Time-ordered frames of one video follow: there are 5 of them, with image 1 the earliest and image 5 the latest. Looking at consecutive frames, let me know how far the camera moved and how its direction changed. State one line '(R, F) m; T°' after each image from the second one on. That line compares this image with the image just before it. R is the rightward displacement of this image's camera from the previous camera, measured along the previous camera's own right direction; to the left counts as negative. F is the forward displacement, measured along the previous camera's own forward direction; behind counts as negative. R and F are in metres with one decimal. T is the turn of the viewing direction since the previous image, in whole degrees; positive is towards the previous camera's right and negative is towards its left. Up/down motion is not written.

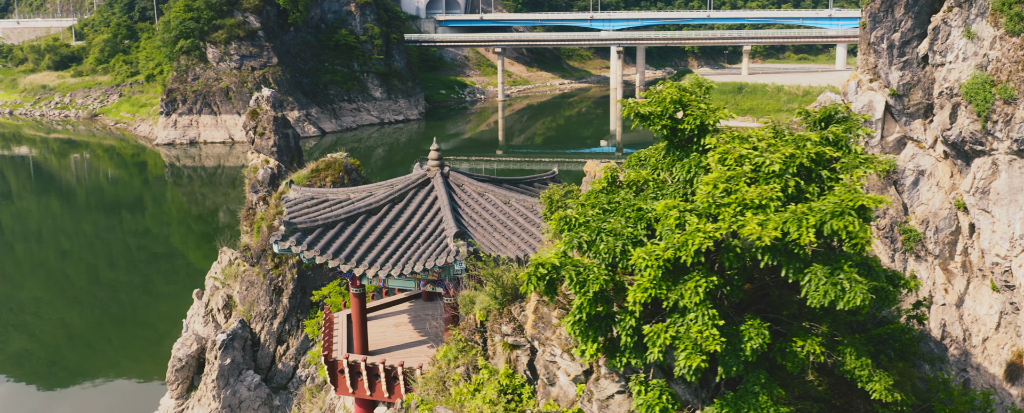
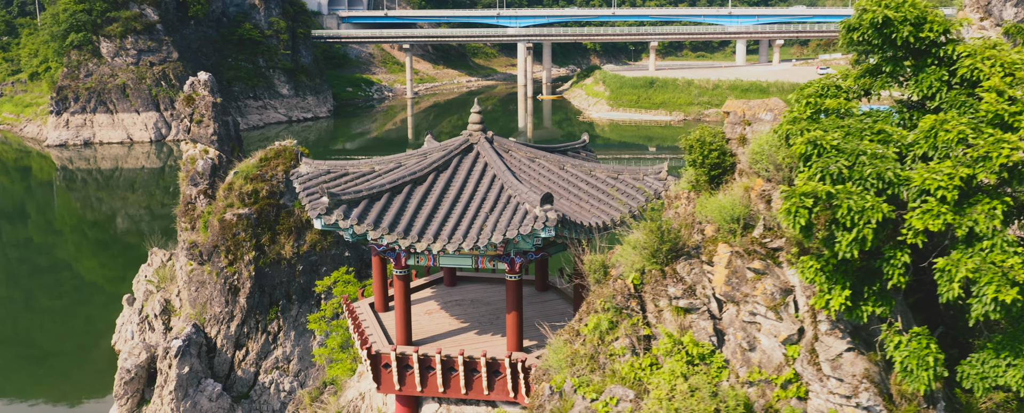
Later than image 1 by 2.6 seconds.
(-2.4, +1.4) m; +7°
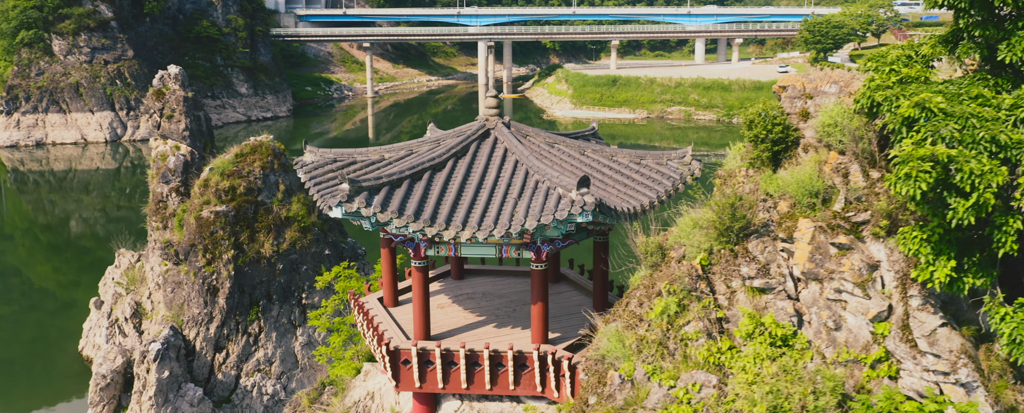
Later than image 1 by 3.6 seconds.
(-0.9, +0.4) m; +3°
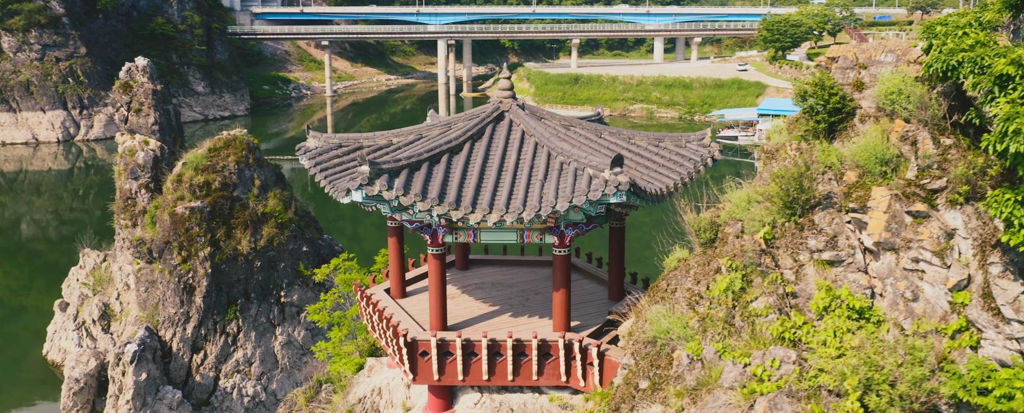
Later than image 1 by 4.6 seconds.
(-0.8, +0.4) m; +3°
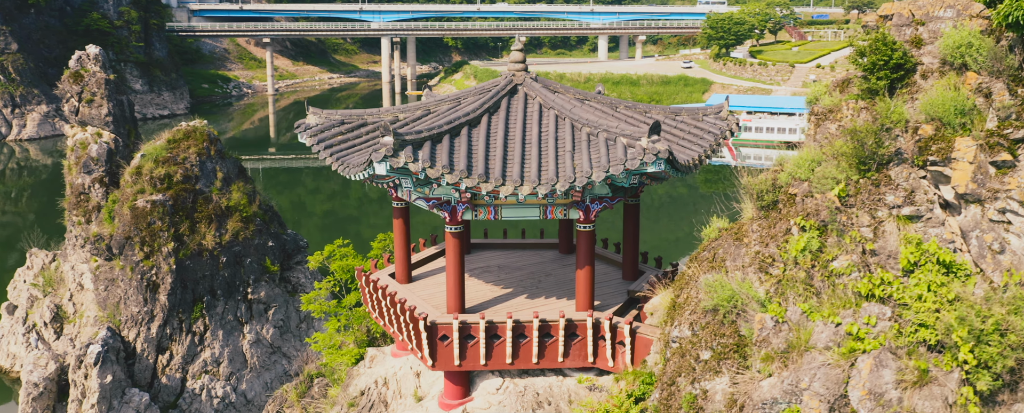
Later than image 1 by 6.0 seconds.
(-1.0, +0.4) m; +4°
